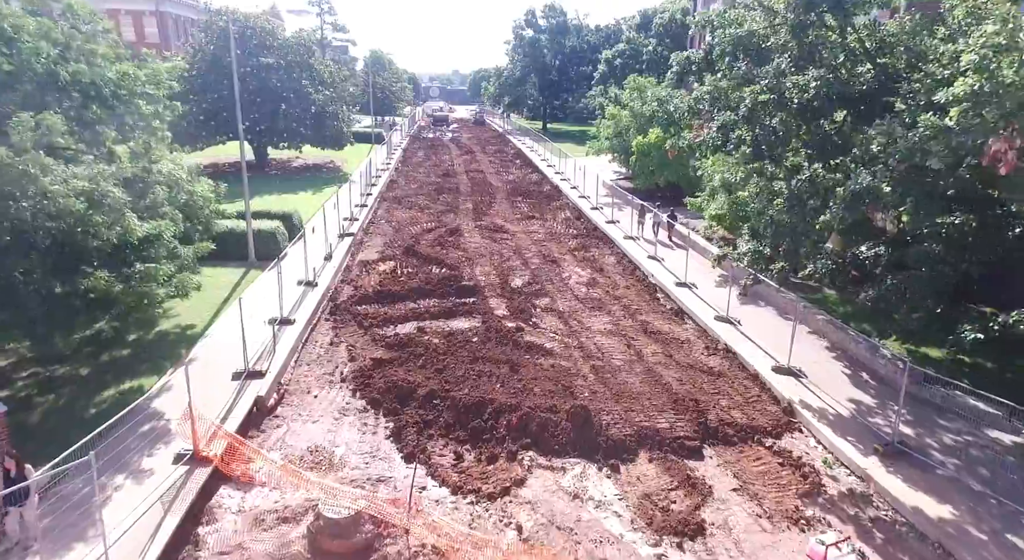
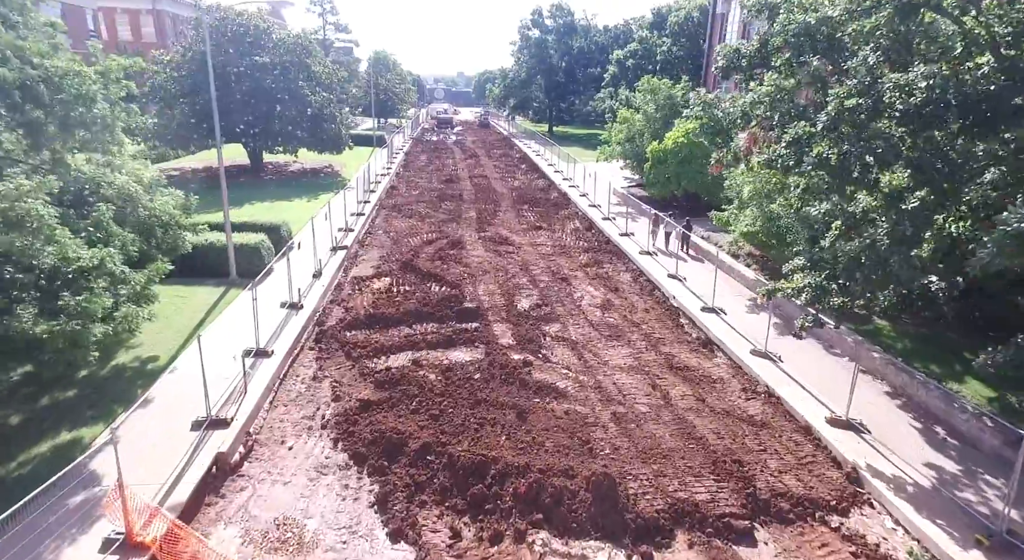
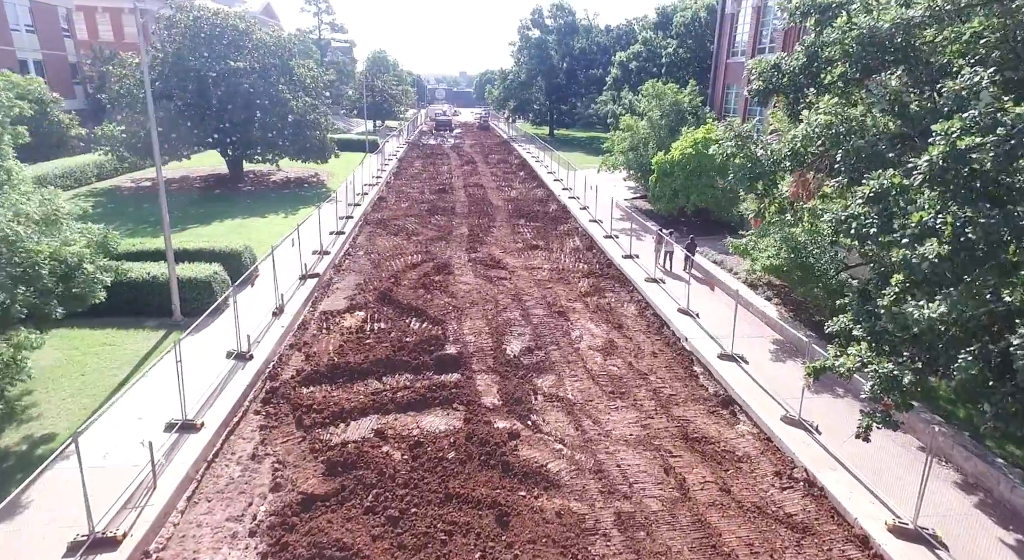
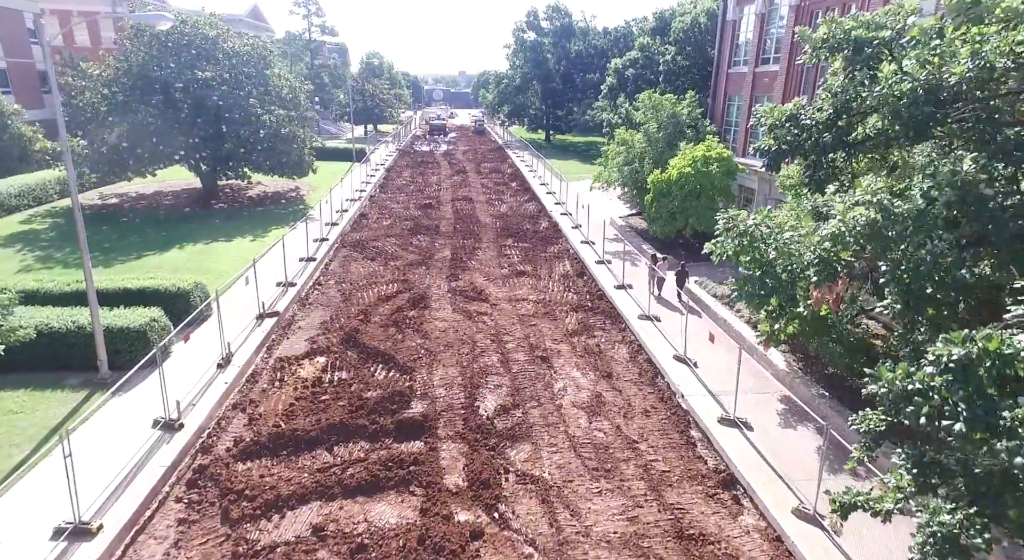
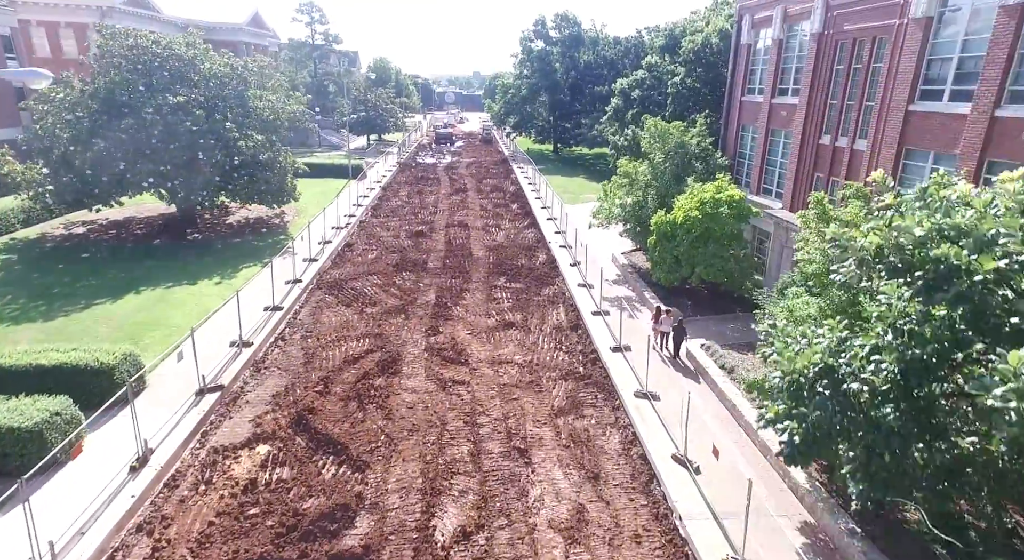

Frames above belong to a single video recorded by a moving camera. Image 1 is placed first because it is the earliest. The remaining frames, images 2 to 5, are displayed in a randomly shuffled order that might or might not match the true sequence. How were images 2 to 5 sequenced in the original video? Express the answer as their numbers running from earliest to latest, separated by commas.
2, 3, 4, 5
